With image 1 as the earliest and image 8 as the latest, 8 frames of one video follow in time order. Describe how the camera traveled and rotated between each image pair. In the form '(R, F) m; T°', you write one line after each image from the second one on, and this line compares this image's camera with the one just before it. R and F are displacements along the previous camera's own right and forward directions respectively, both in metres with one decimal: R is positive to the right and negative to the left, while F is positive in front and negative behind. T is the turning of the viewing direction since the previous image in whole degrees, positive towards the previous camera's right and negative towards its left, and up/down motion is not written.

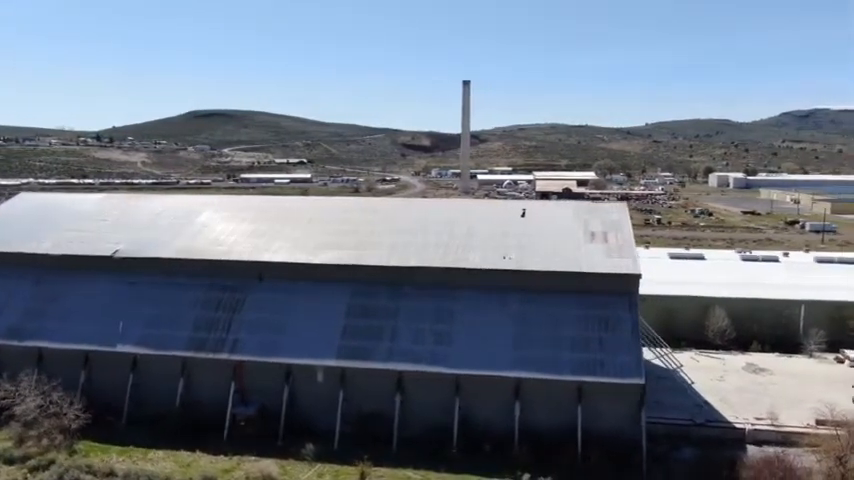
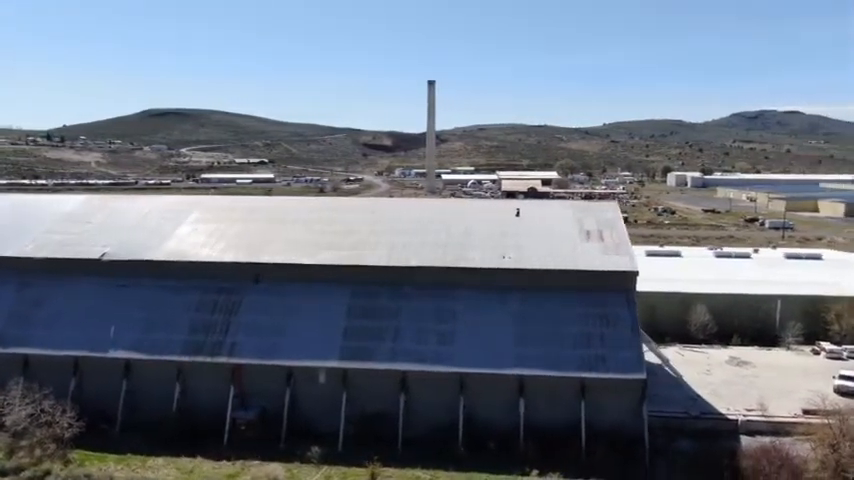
(-1.4, 0.0) m; +4°
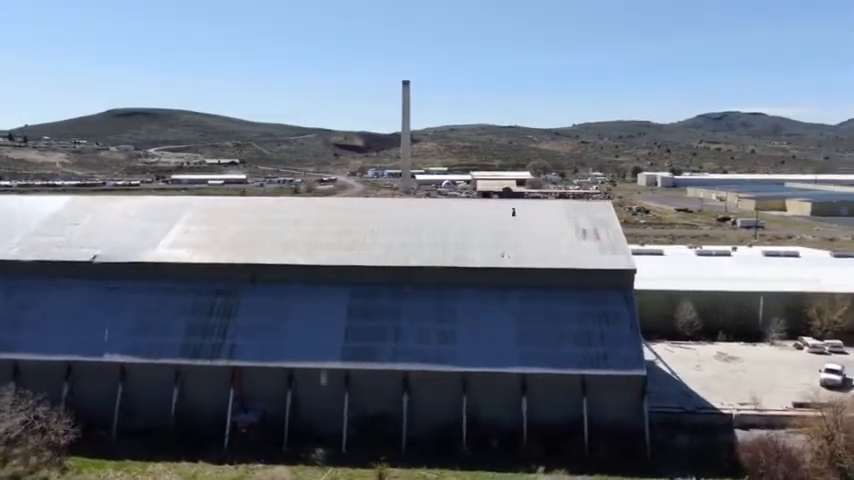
(-1.0, 0.0) m; +3°
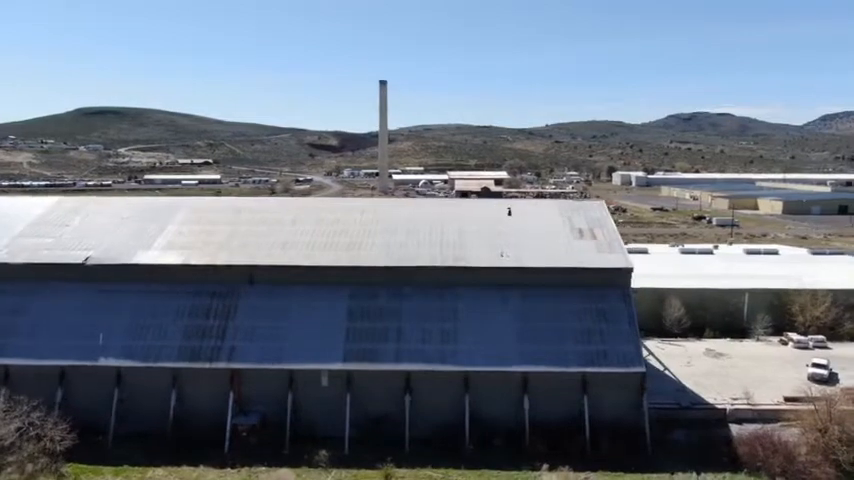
(-0.9, 0.0) m; +3°
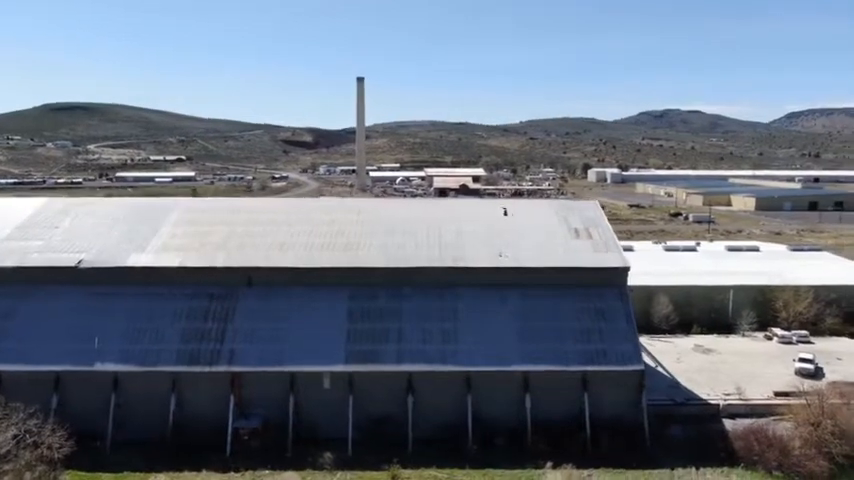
(-0.9, 0.0) m; +3°
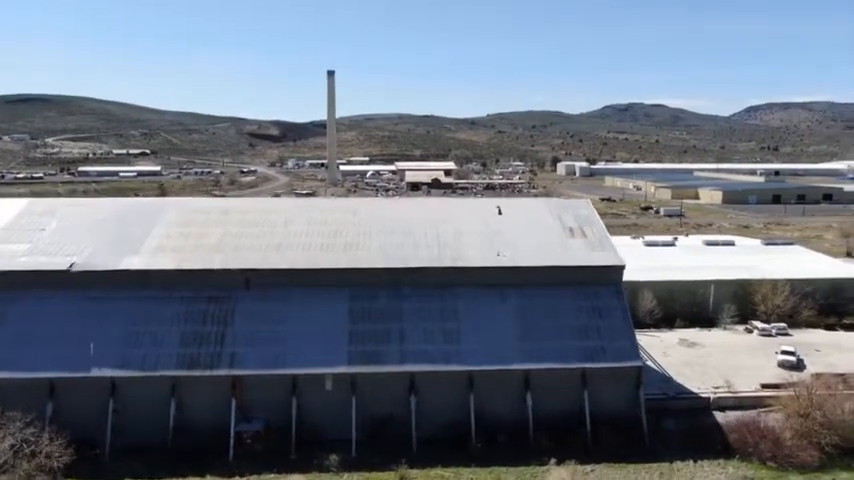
(-1.1, 0.0) m; +3°
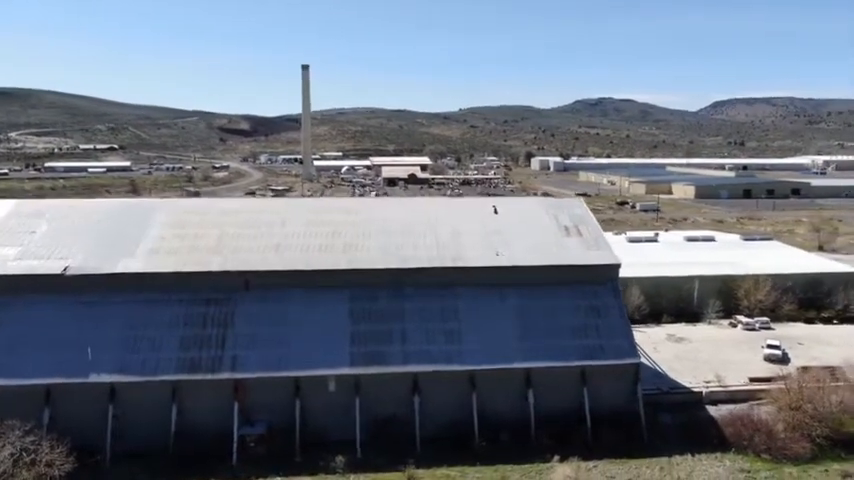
(-1.0, 0.0) m; +3°
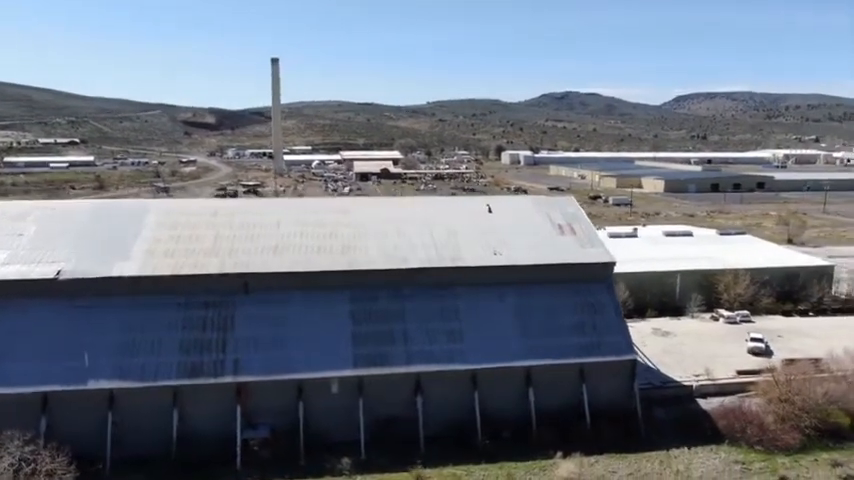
(-1.1, 0.0) m; +3°
